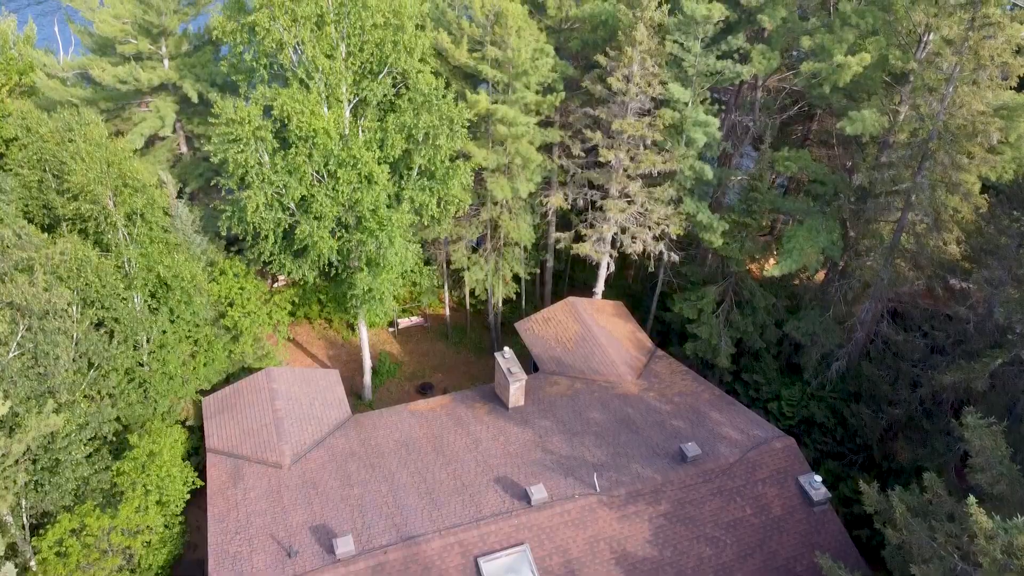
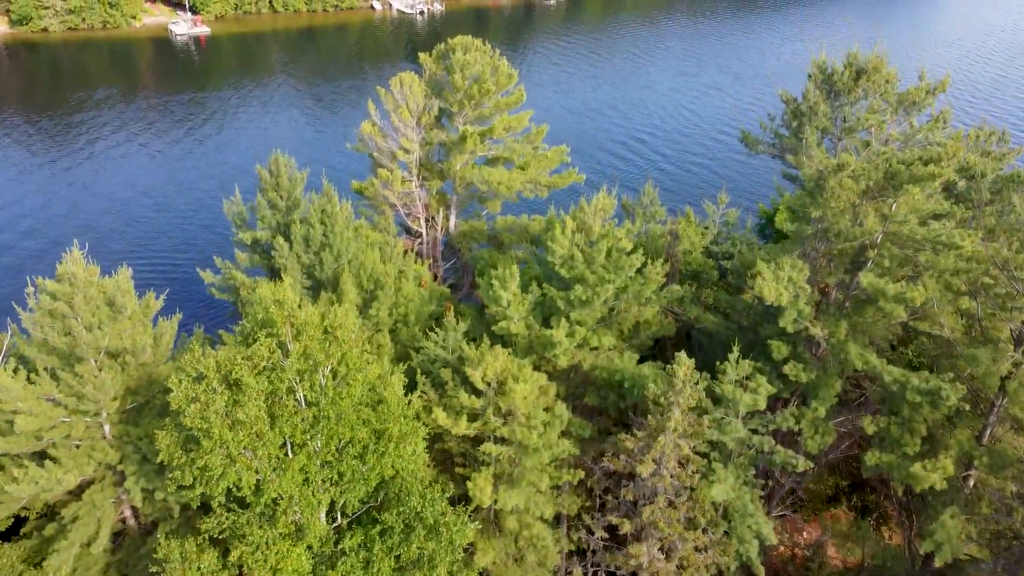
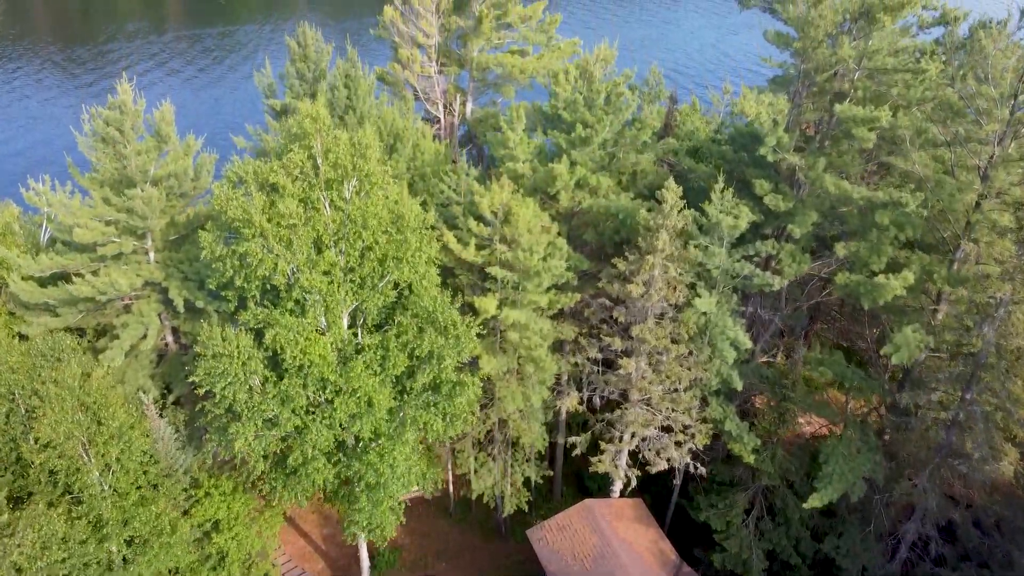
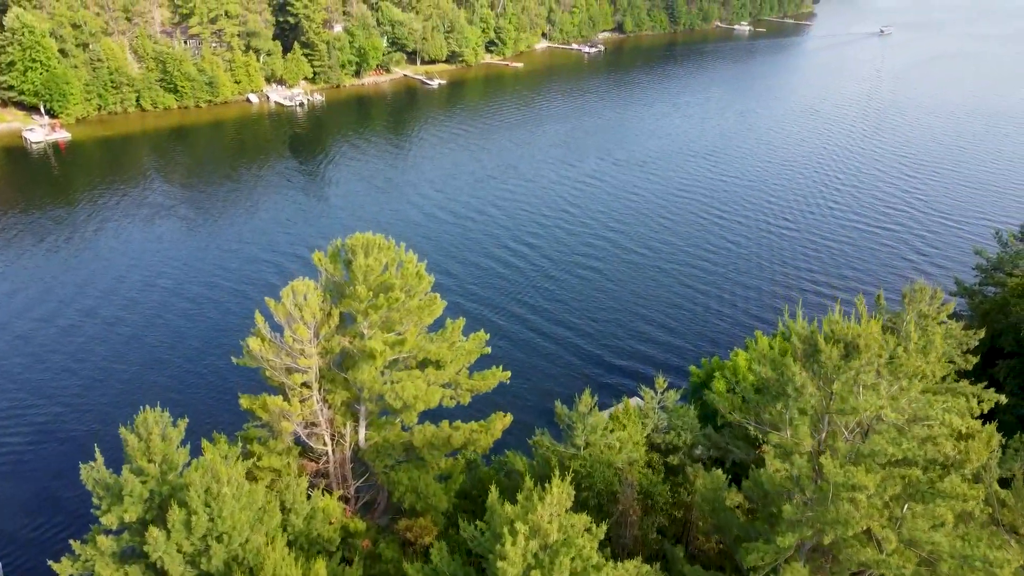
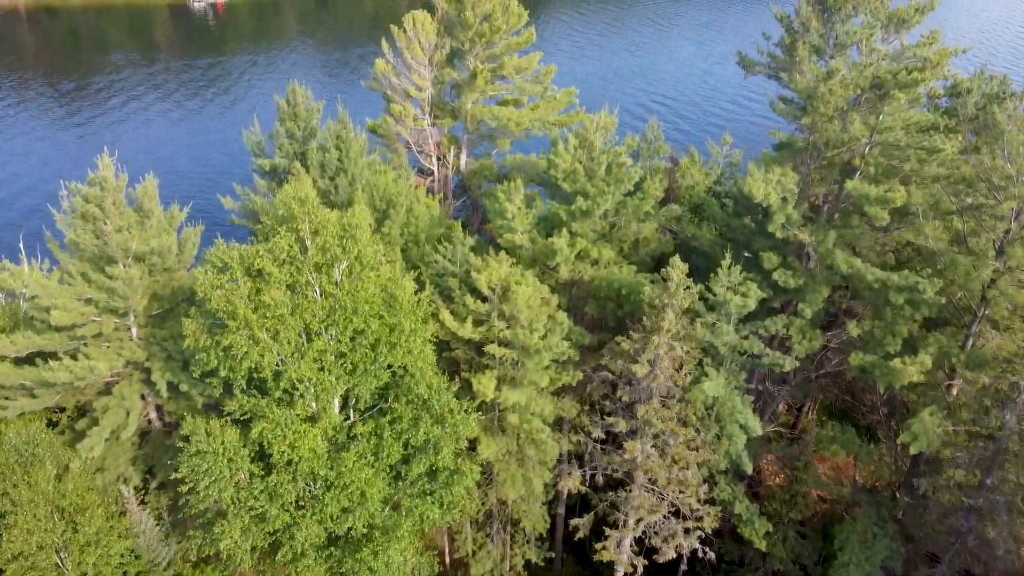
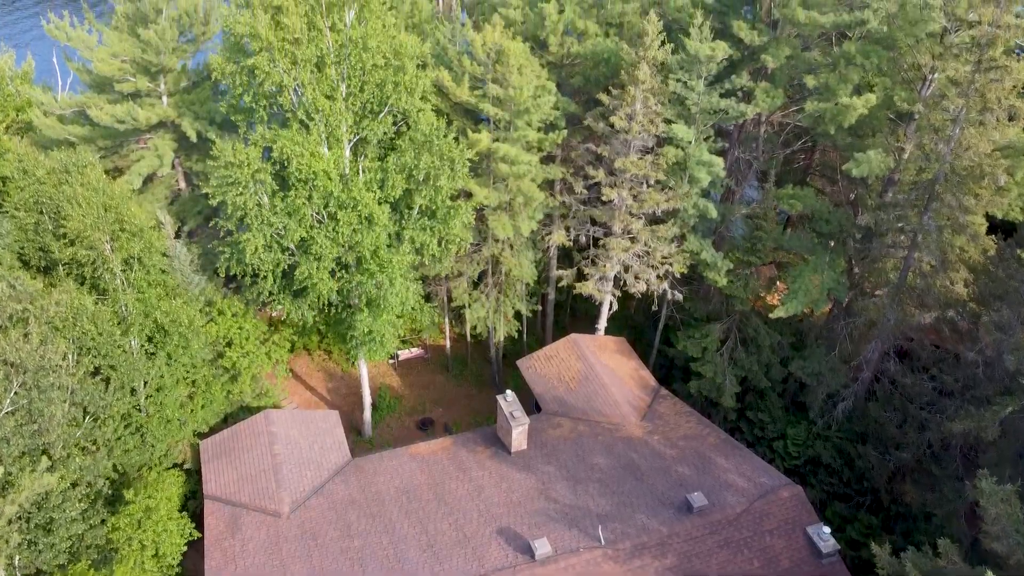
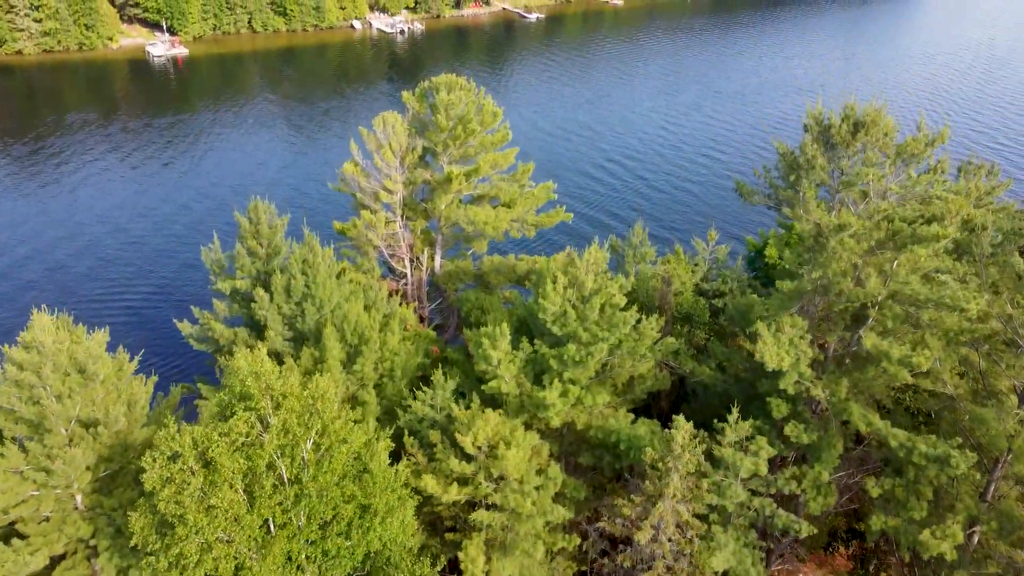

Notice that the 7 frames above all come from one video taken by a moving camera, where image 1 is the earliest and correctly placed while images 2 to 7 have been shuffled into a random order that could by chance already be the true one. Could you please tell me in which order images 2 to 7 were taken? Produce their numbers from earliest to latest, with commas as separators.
6, 3, 5, 2, 7, 4
